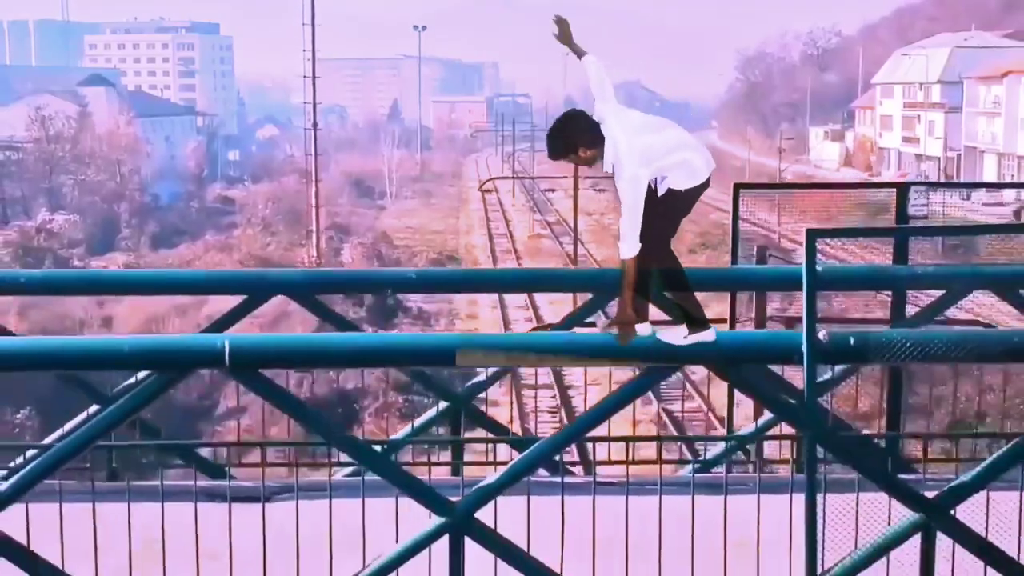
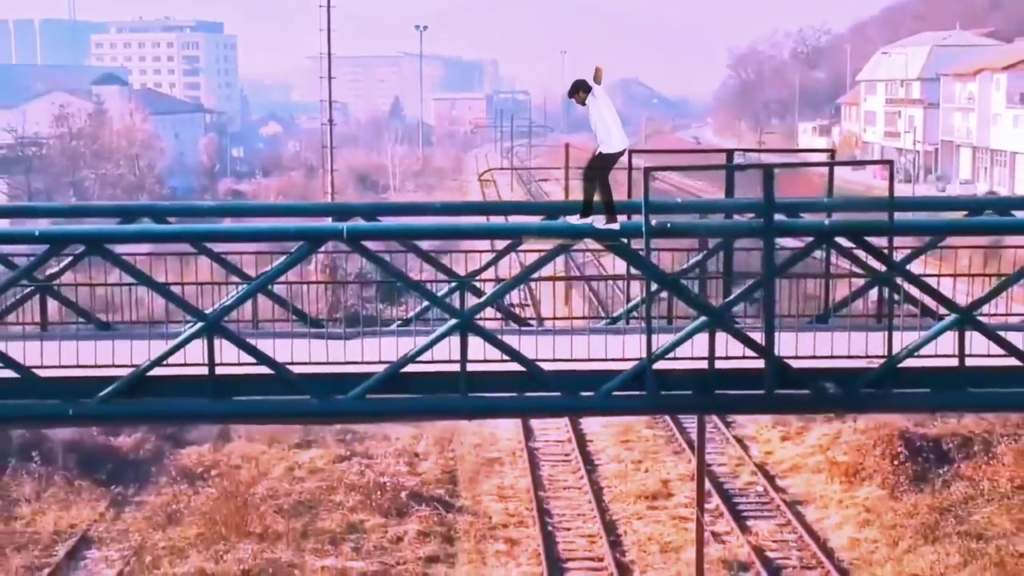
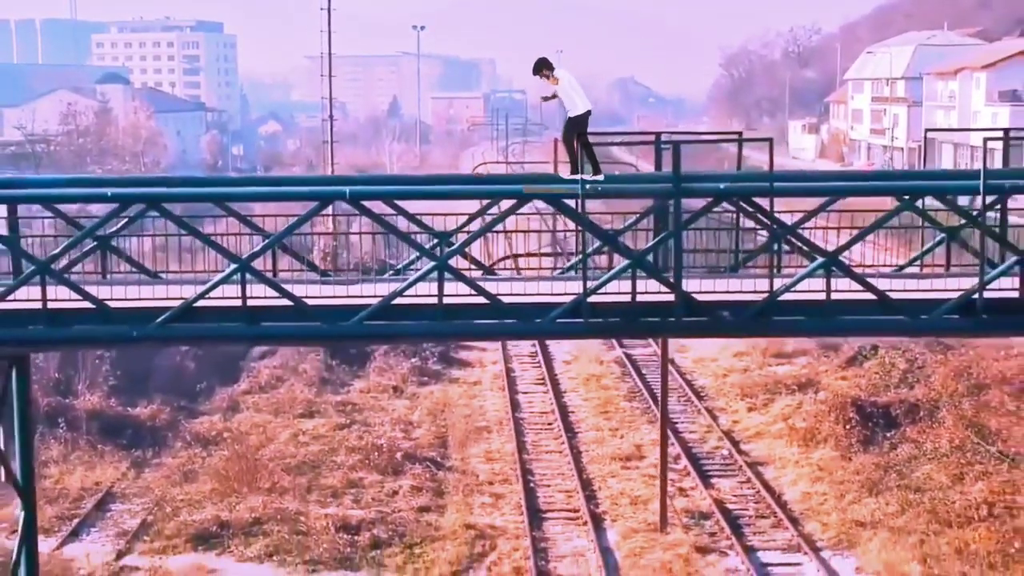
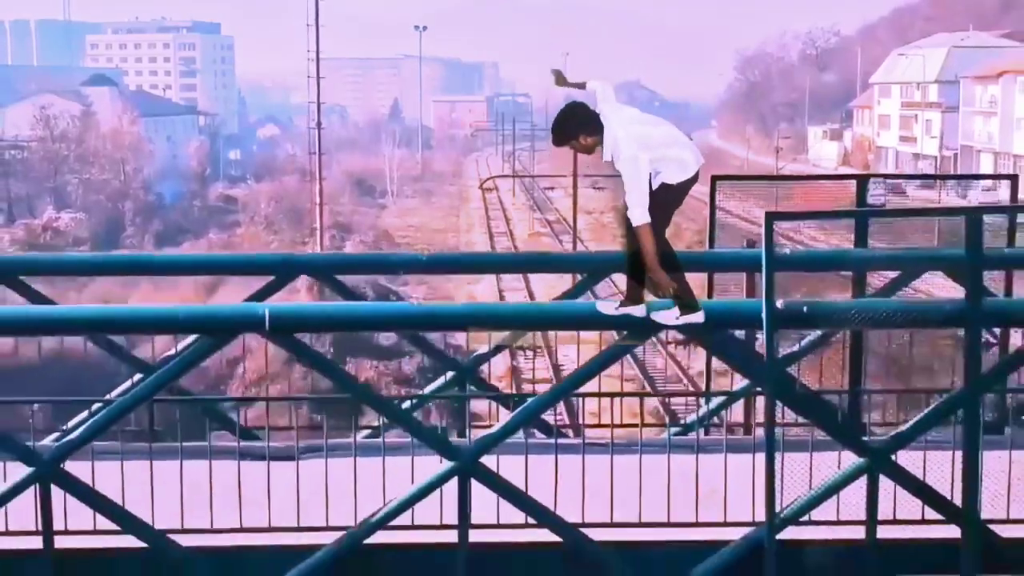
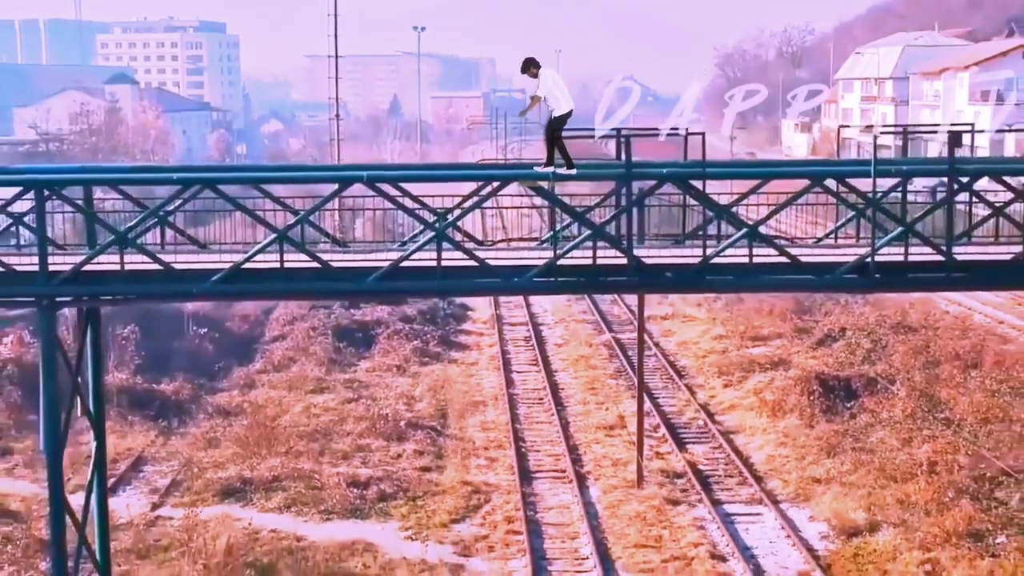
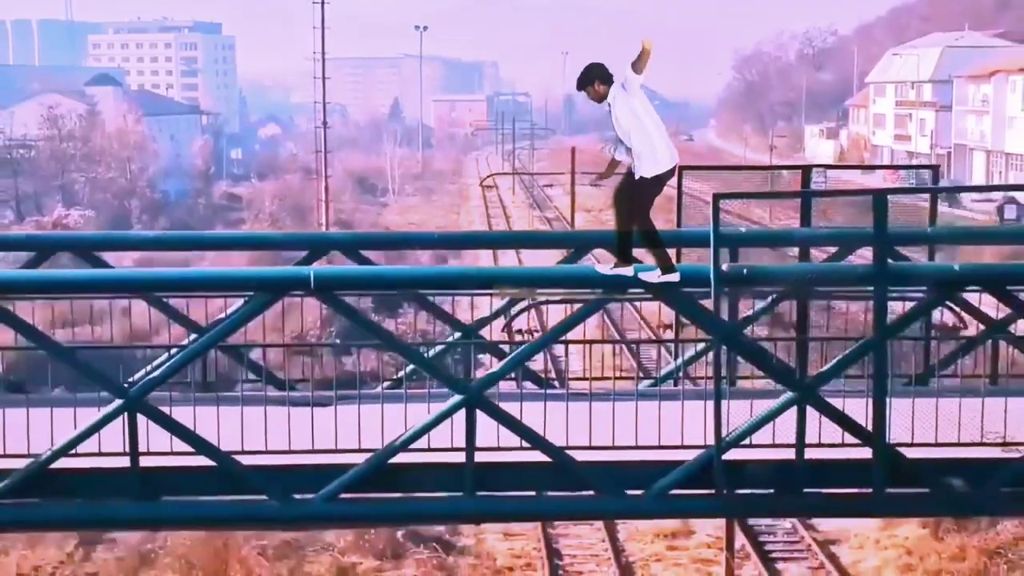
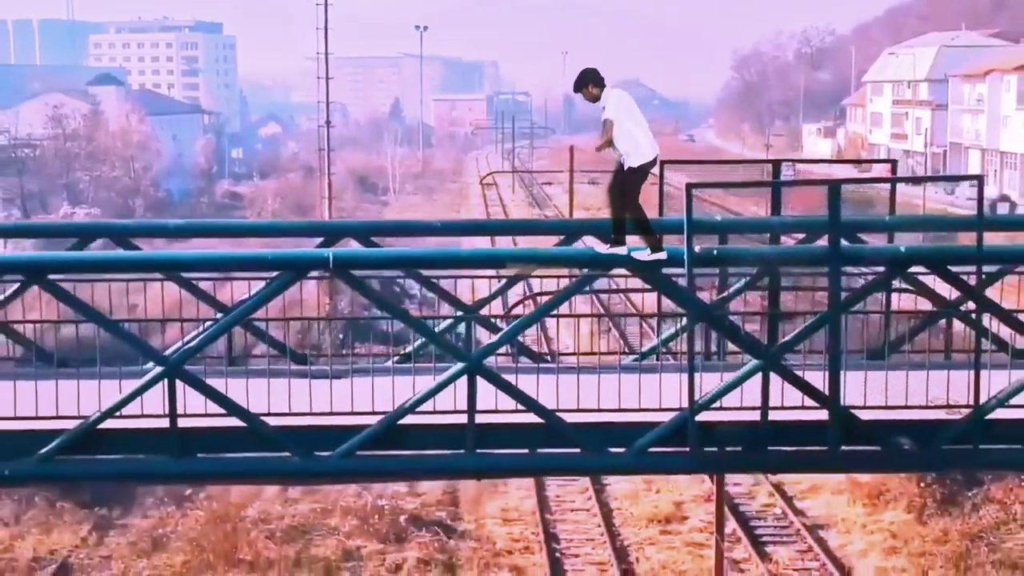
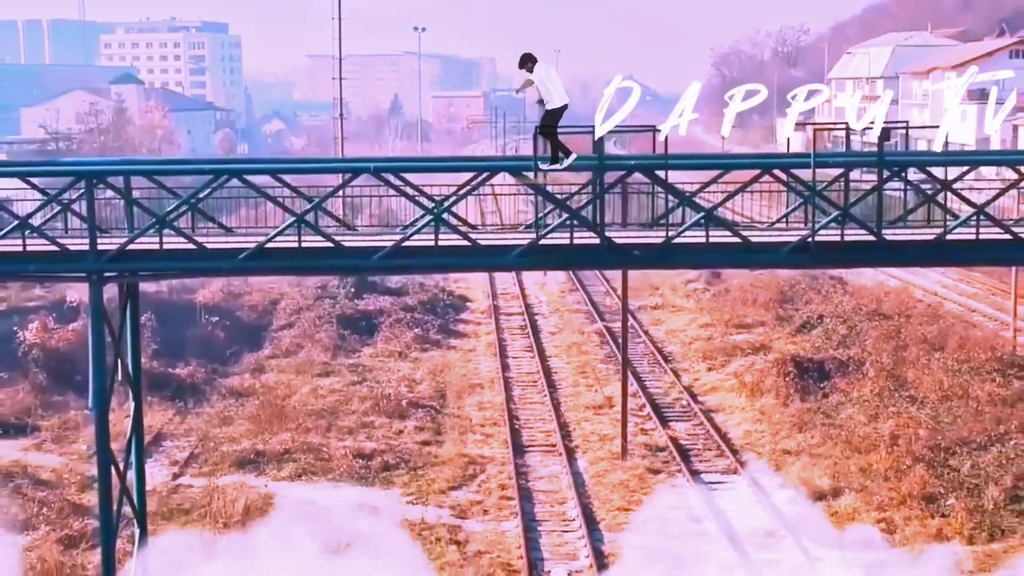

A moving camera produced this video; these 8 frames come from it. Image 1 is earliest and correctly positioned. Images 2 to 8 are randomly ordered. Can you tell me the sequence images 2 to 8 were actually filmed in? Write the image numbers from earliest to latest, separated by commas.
4, 6, 7, 2, 3, 5, 8
